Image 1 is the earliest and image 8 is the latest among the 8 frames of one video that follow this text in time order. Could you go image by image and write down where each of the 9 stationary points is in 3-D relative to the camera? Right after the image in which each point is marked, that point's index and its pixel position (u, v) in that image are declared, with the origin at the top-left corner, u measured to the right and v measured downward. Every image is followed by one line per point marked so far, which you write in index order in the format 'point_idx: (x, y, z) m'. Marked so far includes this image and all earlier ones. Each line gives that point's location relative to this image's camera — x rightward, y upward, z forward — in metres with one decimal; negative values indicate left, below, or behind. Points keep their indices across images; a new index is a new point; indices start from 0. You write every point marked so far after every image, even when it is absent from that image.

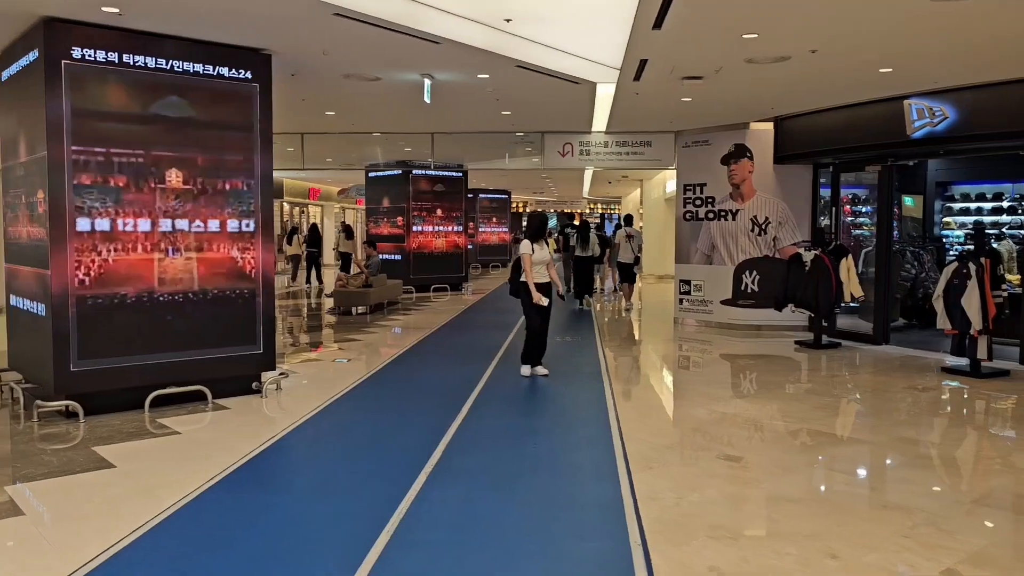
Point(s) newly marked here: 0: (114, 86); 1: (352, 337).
0: (-2.8, +1.4, +5.7) m
1: (-2.1, -0.6, +10.5) m
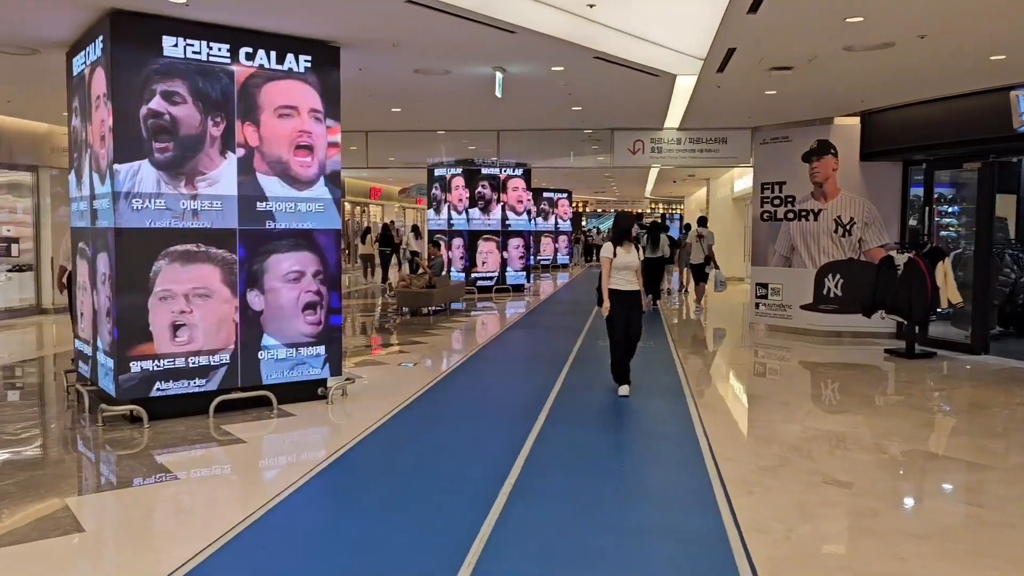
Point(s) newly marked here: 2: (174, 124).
0: (-2.2, +1.4, +5.5) m
1: (-1.2, -0.6, +10.3) m
2: (-2.3, +1.1, +5.5) m
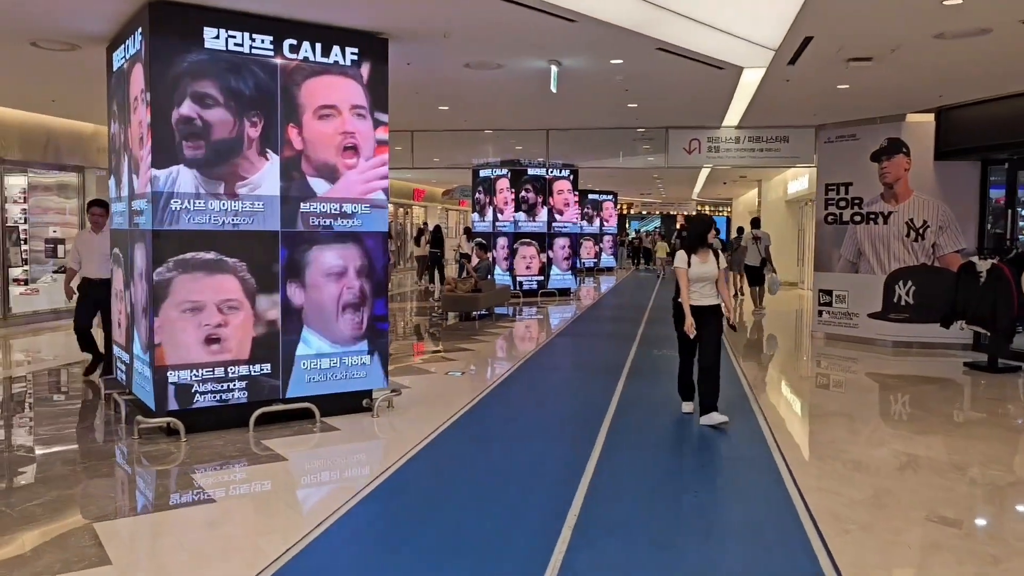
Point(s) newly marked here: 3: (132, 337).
0: (-1.8, +1.3, +5.2) m
1: (-0.6, -0.7, +10.0) m
2: (-1.9, +1.0, +5.2) m
3: (-2.6, -0.3, +5.6) m
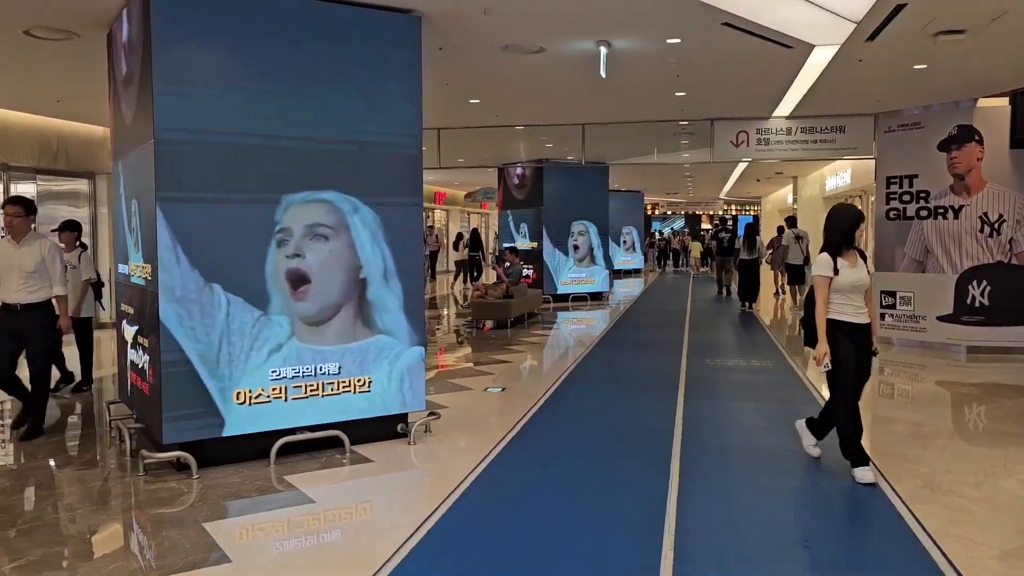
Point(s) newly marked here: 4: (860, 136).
0: (-1.5, +1.3, +4.6) m
1: (-0.2, -0.8, +9.3) m
2: (-1.6, +0.9, +4.5) m
3: (-2.3, -0.4, +4.9) m
4: (+4.2, +1.8, +9.8) m
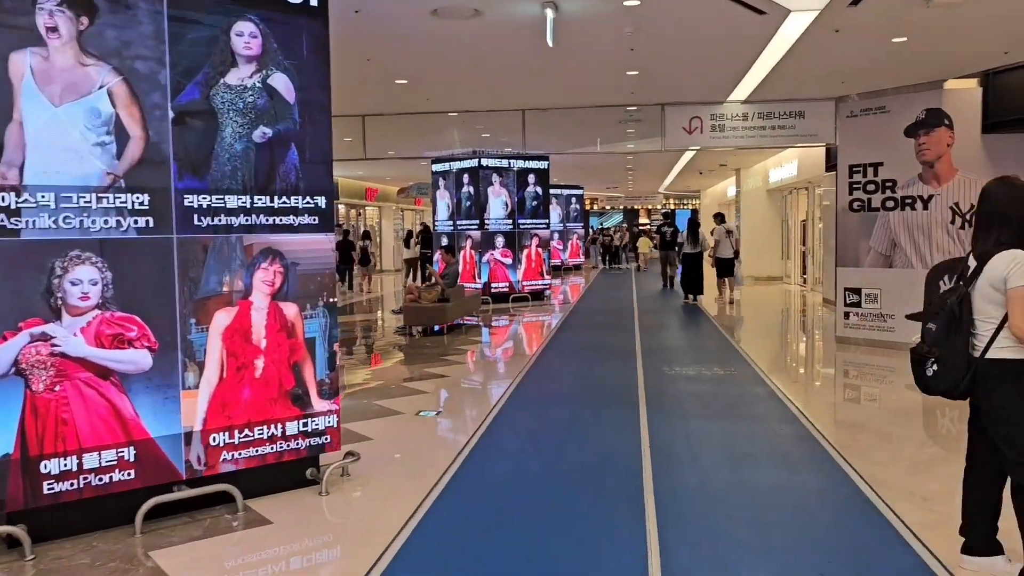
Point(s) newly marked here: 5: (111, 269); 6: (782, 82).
0: (-1.9, +1.2, +3.5) m
1: (-0.8, -0.8, +8.3) m
2: (-1.9, +0.9, +3.5) m
3: (-2.6, -0.5, +3.8) m
4: (+3.4, +1.8, +9.1) m
5: (-1.8, +0.1, +3.6) m
6: (+2.8, +2.2, +8.5) m
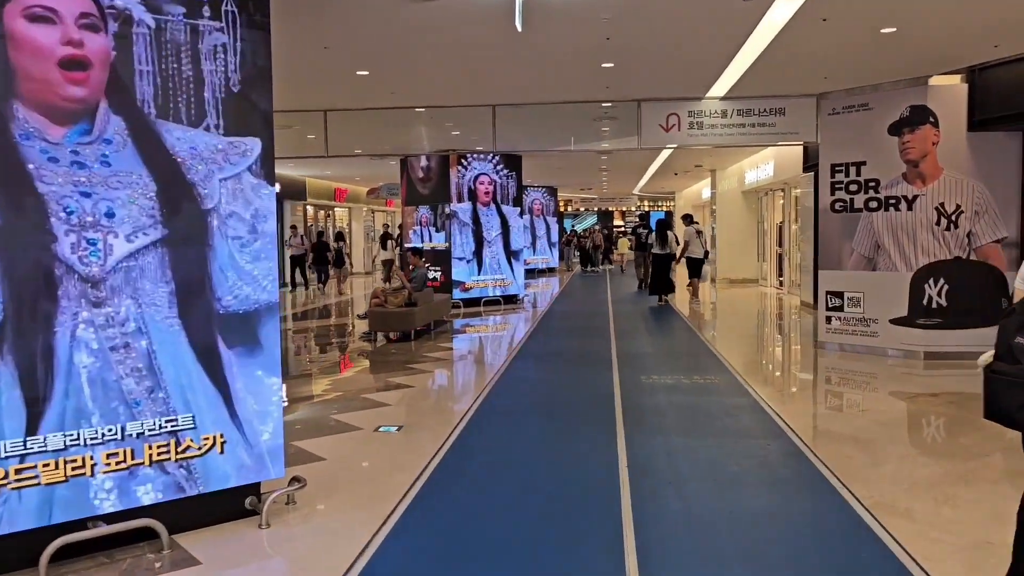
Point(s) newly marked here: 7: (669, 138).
0: (-2.0, +1.2, +3.0) m
1: (-1.1, -0.9, +7.9) m
2: (-2.1, +0.8, +3.0) m
3: (-2.7, -0.5, +3.3) m
4: (+3.1, +1.8, +8.8) m
5: (-1.9, +0.1, +3.1) m
6: (+2.5, +2.1, +8.2) m
7: (+1.7, +1.7, +9.2) m
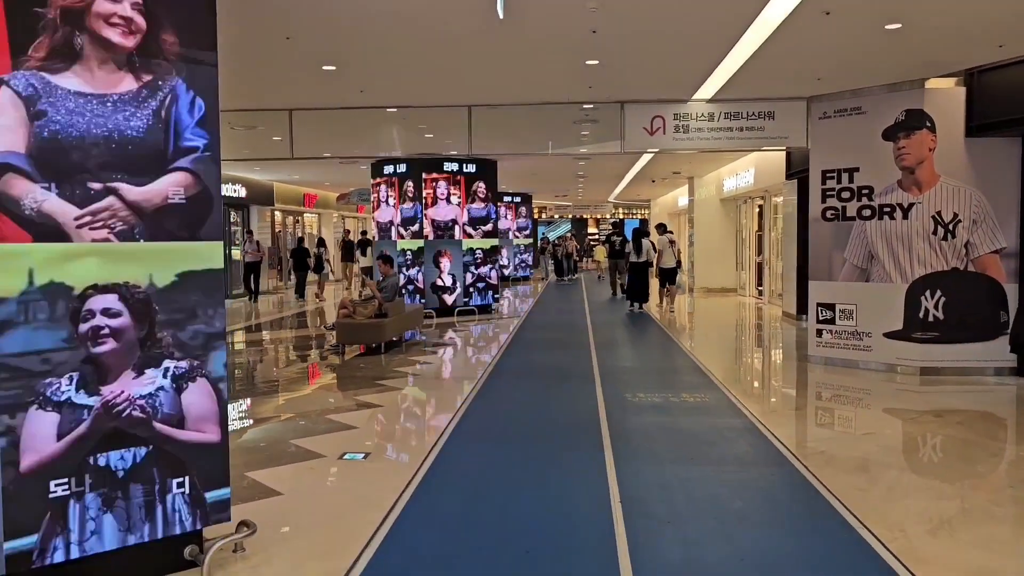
0: (-2.0, +1.1, +2.5) m
1: (-1.3, -0.9, +7.3) m
2: (-2.1, +0.8, +2.5) m
3: (-2.8, -0.6, +2.8) m
4: (+2.9, +1.7, +8.4) m
5: (-2.0, 0.0, +2.6) m
6: (+2.3, +2.0, +7.8) m
7: (+1.5, +1.6, +8.8) m
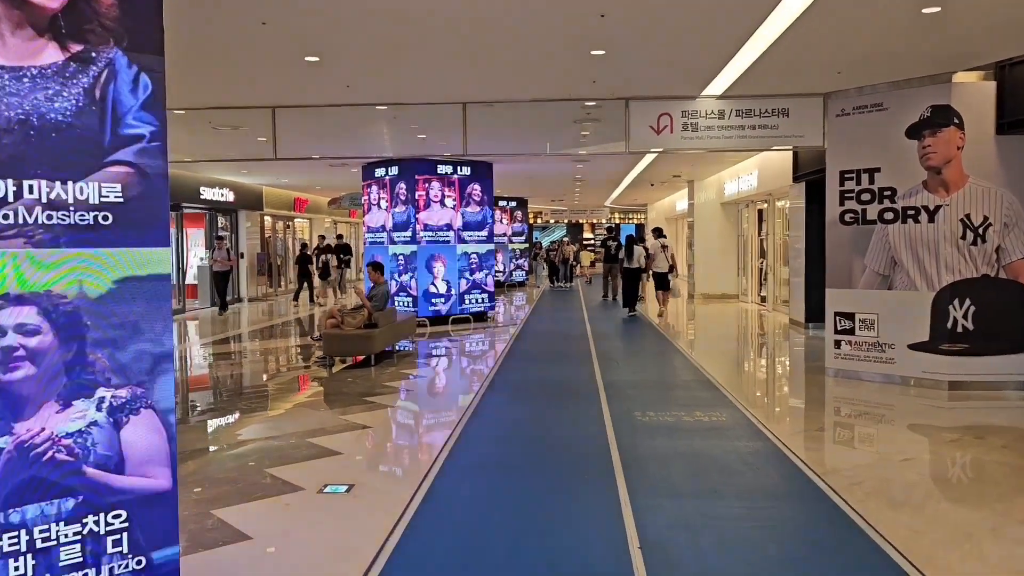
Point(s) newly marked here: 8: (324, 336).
0: (-2.0, +1.1, +2.0) m
1: (-1.3, -1.0, +6.8) m
2: (-2.1, +0.7, +1.9) m
3: (-2.7, -0.7, +2.2) m
4: (+2.8, +1.6, +7.9) m
5: (-2.0, 0.0, +2.1) m
6: (+2.3, +1.9, +7.3) m
7: (+1.5, +1.5, +8.3) m
8: (-2.0, -0.5, +8.8) m
